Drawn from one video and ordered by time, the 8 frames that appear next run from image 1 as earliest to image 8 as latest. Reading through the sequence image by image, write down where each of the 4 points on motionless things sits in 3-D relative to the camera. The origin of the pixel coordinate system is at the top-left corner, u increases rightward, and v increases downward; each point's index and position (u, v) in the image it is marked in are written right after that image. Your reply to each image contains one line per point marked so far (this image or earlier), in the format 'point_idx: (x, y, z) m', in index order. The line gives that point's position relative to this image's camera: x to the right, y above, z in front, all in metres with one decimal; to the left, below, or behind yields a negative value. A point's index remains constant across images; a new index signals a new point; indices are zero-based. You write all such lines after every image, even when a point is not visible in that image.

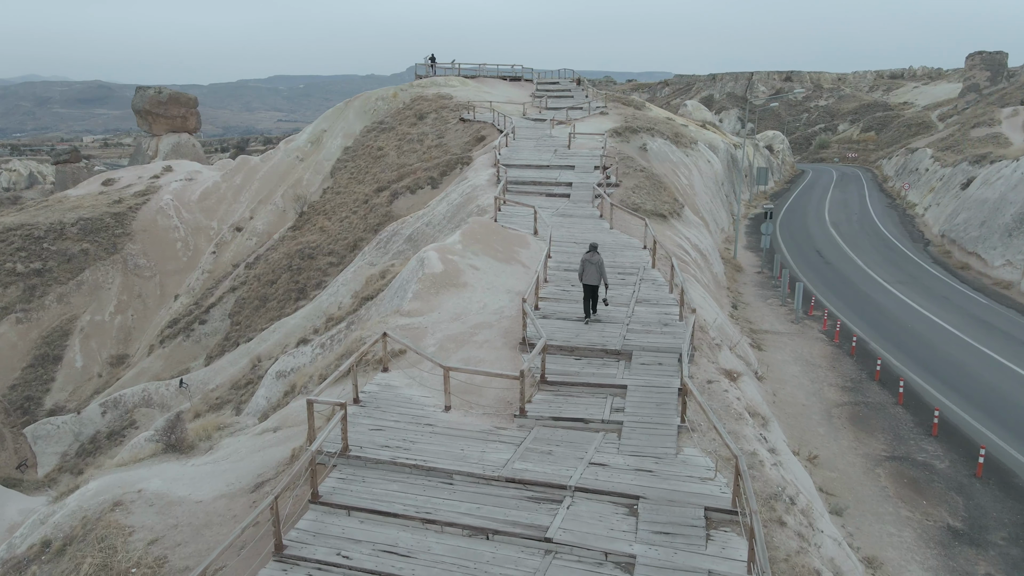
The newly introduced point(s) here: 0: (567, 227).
0: (+1.5, +1.6, +18.7) m
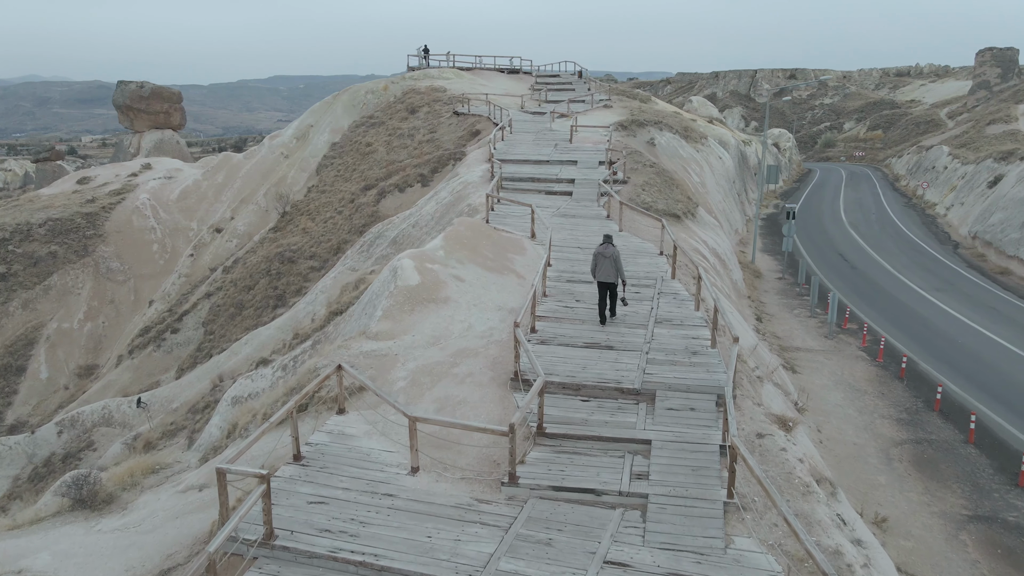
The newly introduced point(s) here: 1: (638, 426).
0: (+1.3, +1.4, +16.2) m
1: (+1.4, -1.6, +8.0) m
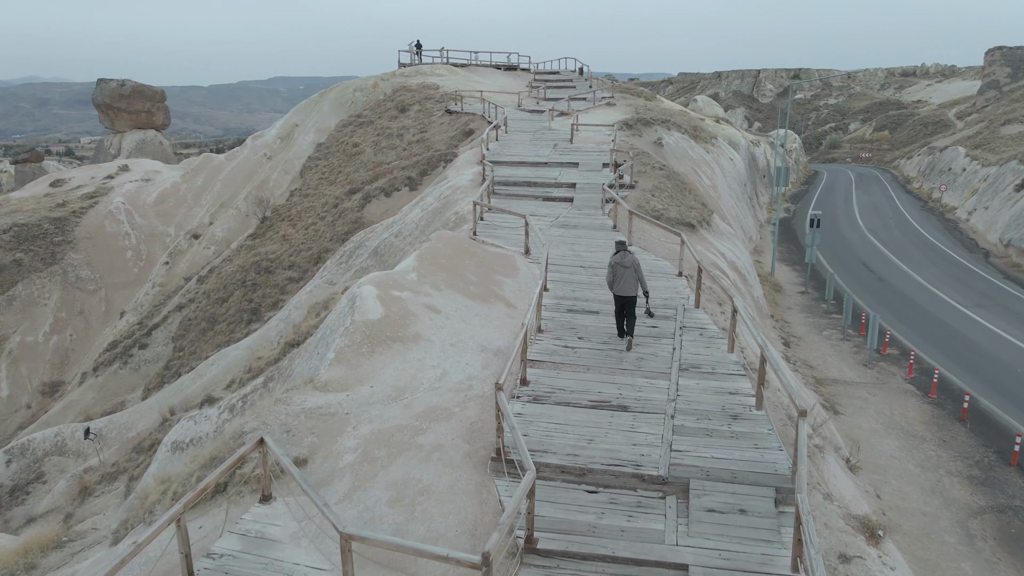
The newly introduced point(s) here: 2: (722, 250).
0: (+1.1, +0.9, +13.9) m
1: (+1.2, -2.0, +5.7) m
2: (+5.4, +1.0, +18.3) m
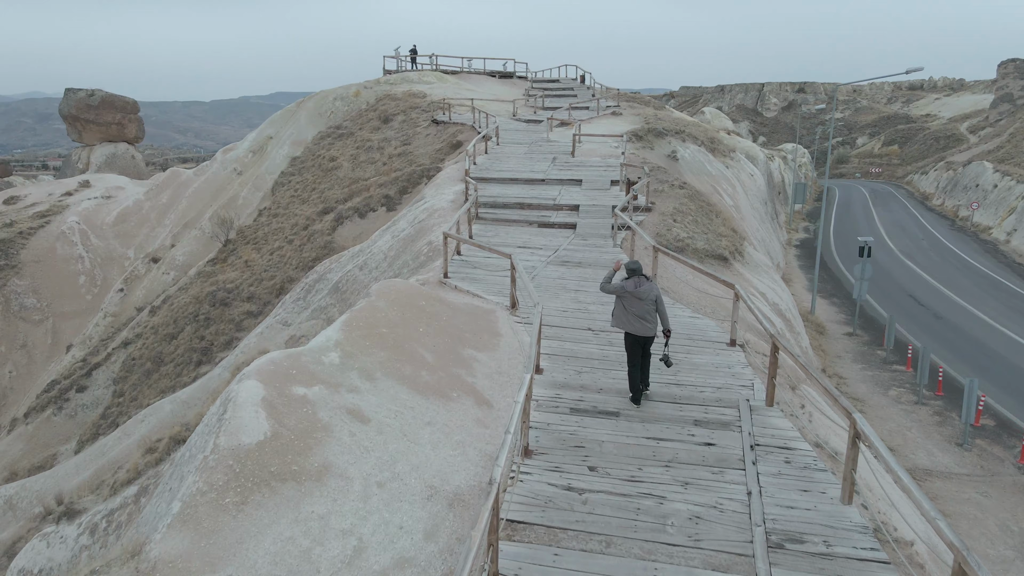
0: (+0.9, 0.0, +10.3) m
1: (+1.0, -2.8, +2.0) m
2: (+5.2, 0.0, +14.7) m
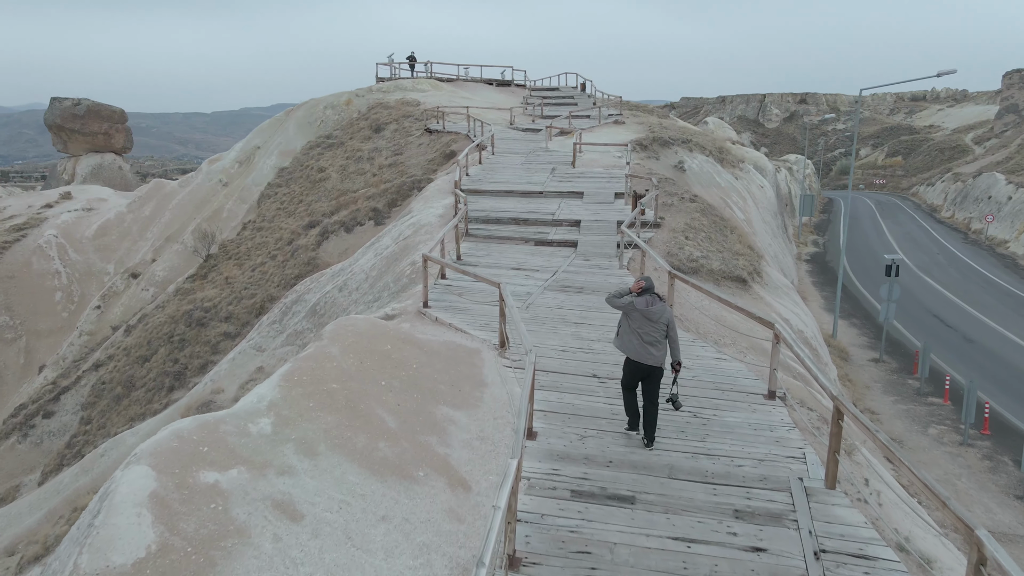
0: (+0.8, -0.4, +8.8) m
1: (+0.9, -3.0, +0.4) m
2: (+5.1, -0.5, +13.2) m
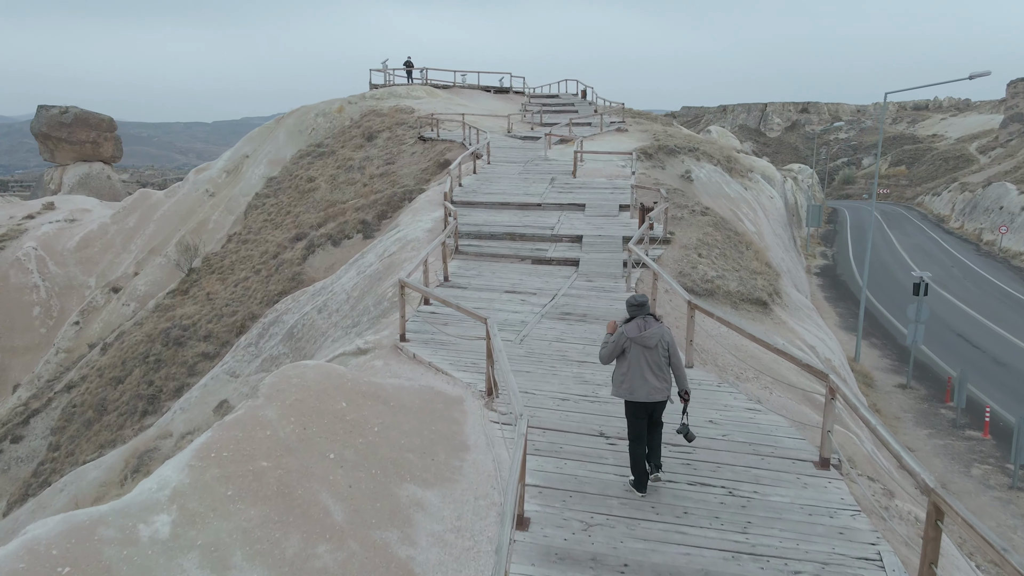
0: (+0.7, -0.7, +7.4) m
1: (+0.8, -3.3, -0.9) m
2: (+5.0, -0.9, +11.8) m
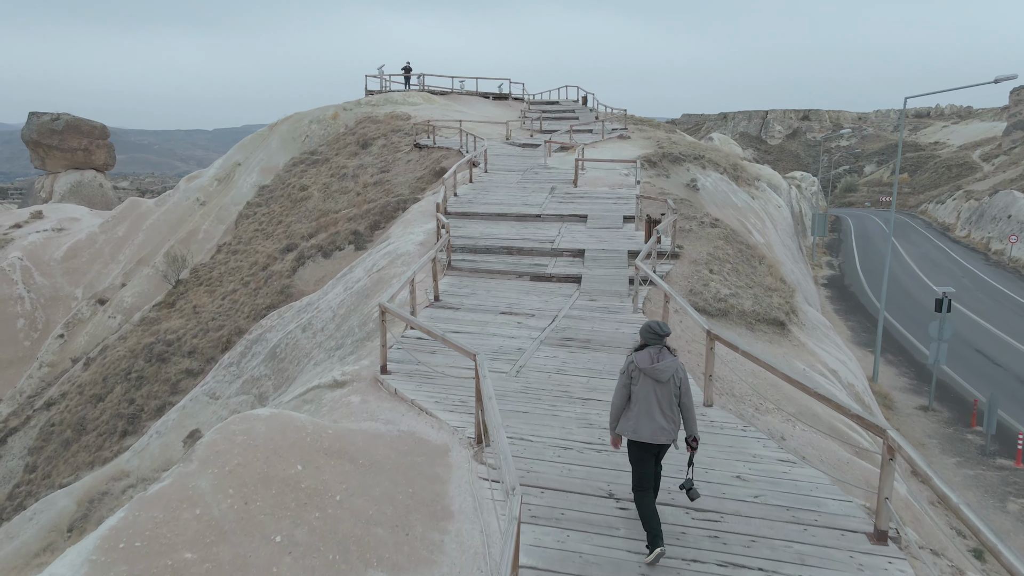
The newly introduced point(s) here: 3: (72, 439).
0: (+0.6, -1.0, +6.5) m
1: (+0.7, -3.4, -1.8) m
2: (+4.9, -1.1, +10.9) m
3: (-12.1, -4.2, +19.5) m
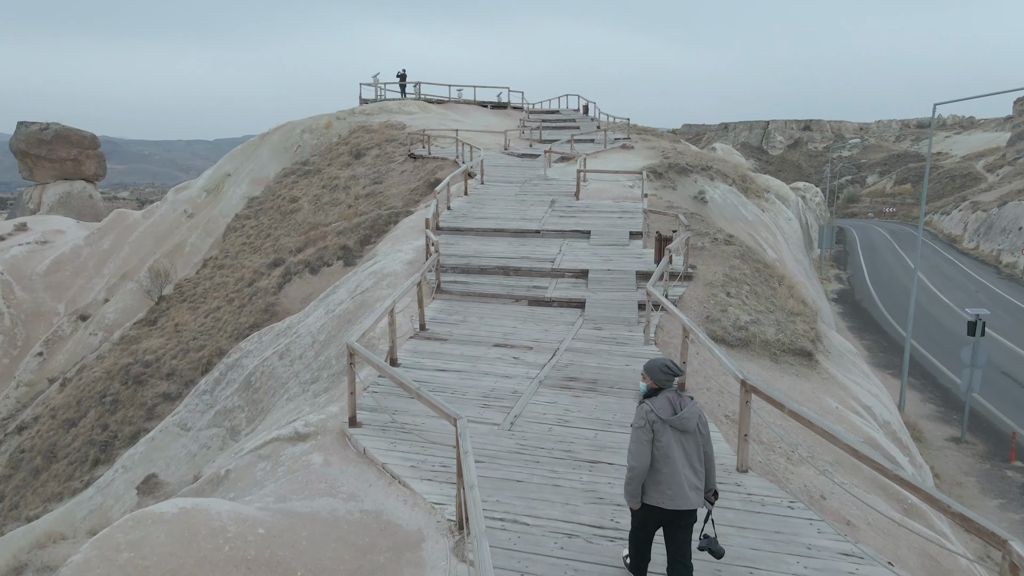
0: (+0.6, -1.3, +5.4) m
1: (+0.7, -3.6, -3.0) m
2: (+4.9, -1.5, +9.8) m
3: (-12.1, -4.6, +18.3) m
